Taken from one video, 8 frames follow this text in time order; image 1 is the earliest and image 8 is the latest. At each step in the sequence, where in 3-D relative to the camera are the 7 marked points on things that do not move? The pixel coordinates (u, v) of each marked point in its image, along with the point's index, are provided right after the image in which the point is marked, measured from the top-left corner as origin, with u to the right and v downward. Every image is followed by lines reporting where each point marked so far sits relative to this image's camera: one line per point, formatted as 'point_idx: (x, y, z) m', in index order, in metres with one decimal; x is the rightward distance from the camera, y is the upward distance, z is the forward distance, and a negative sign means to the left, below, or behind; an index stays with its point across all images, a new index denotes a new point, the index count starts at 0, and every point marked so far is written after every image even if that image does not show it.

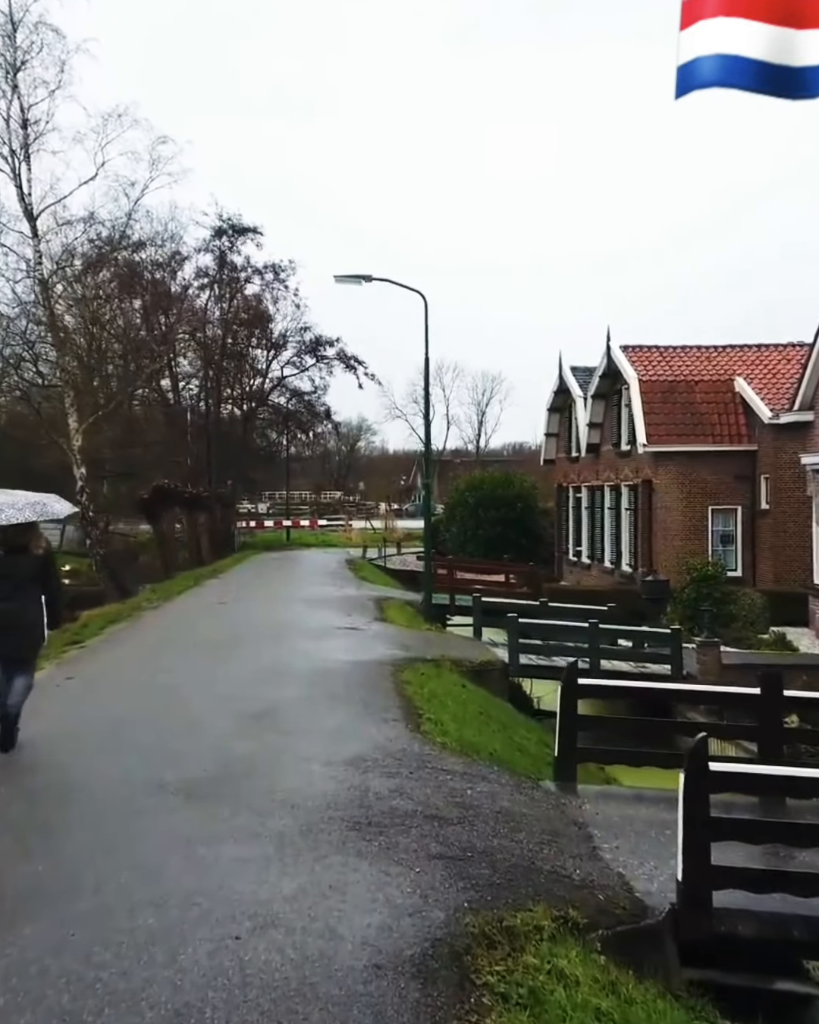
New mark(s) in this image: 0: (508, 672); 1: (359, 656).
0: (+1.4, -2.3, +13.3) m
1: (-0.7, -2.1, +13.2) m
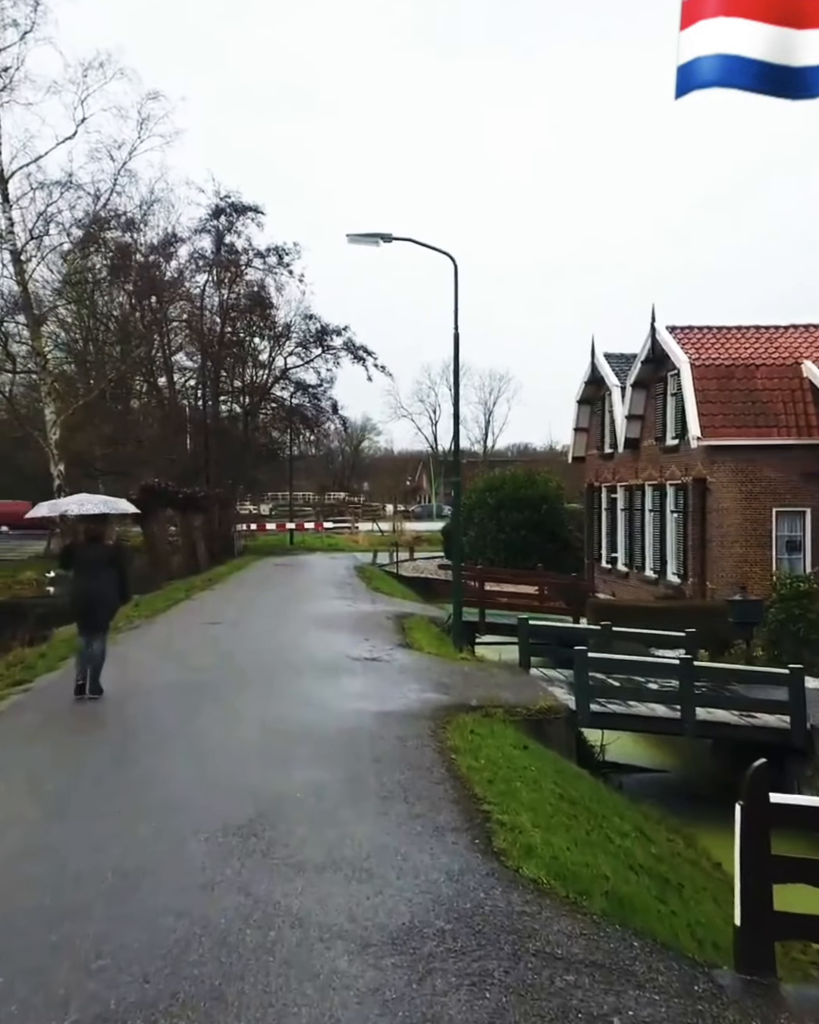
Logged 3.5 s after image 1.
0: (+1.9, -2.4, +10.4) m
1: (-0.3, -2.1, +10.3) m
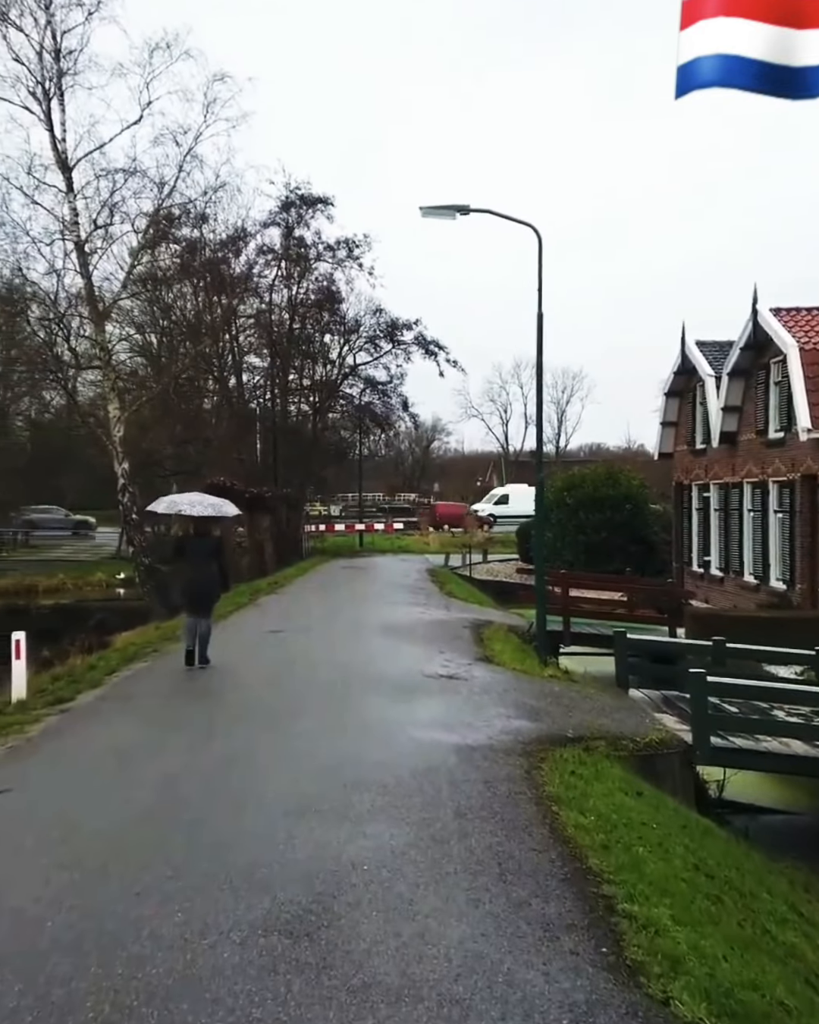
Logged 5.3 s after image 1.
0: (+2.7, -2.4, +8.8) m
1: (+0.5, -2.1, +8.8) m
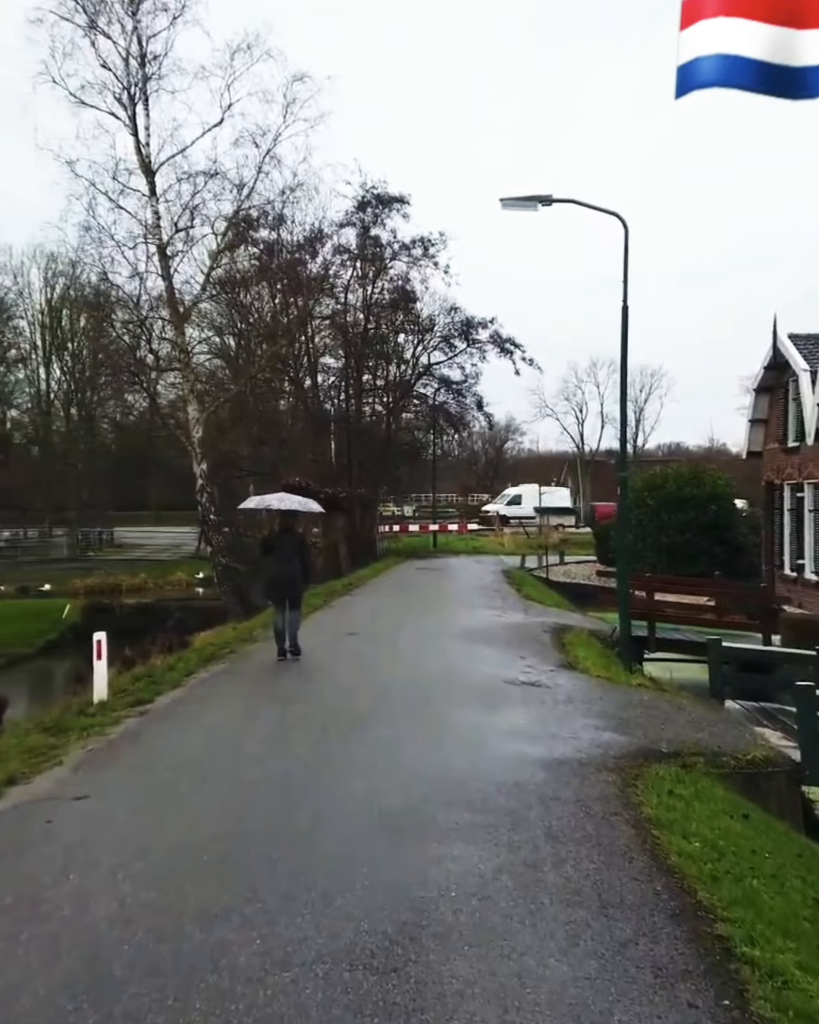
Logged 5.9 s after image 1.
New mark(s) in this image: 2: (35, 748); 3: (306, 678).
0: (+3.4, -2.4, +8.2) m
1: (+1.3, -2.1, +8.4) m
2: (-3.9, -2.5, +9.8) m
3: (-1.4, -2.2, +12.6) m
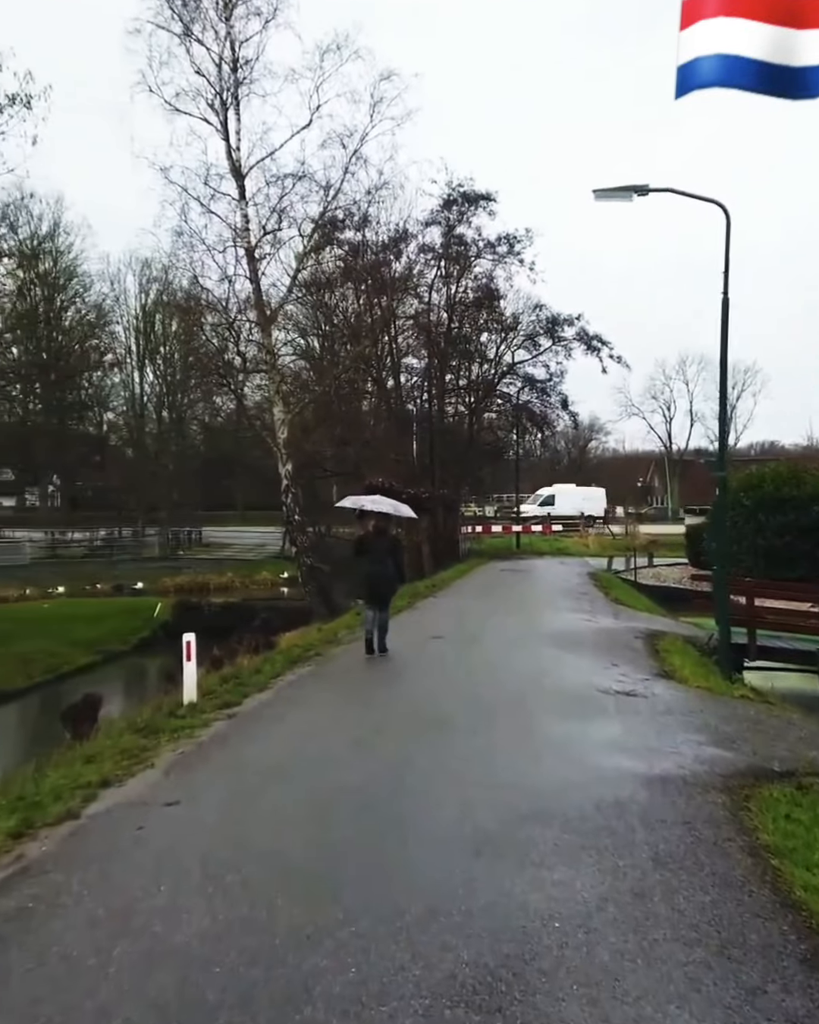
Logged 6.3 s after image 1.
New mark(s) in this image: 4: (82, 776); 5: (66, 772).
0: (+4.2, -2.4, +7.6) m
1: (+2.1, -2.1, +7.9) m
2: (-3.0, -2.5, +9.8) m
3: (-0.2, -2.3, +12.3) m
4: (-3.1, -2.5, +8.9) m
5: (-3.4, -2.6, +9.2) m
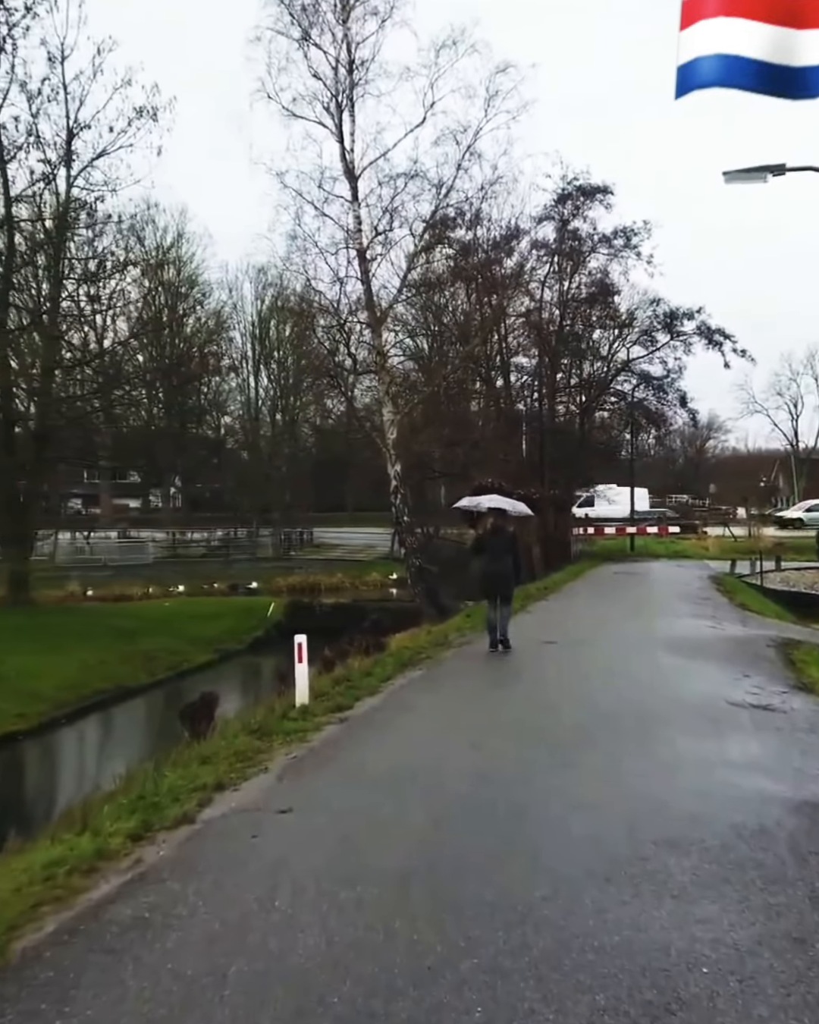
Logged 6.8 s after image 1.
0: (+5.1, -2.4, +6.7) m
1: (+3.1, -2.2, +7.3) m
2: (-1.8, -2.5, +9.8) m
3: (+1.2, -2.3, +12.0) m
4: (-2.0, -2.5, +8.9) m
5: (-2.3, -2.6, +9.2) m
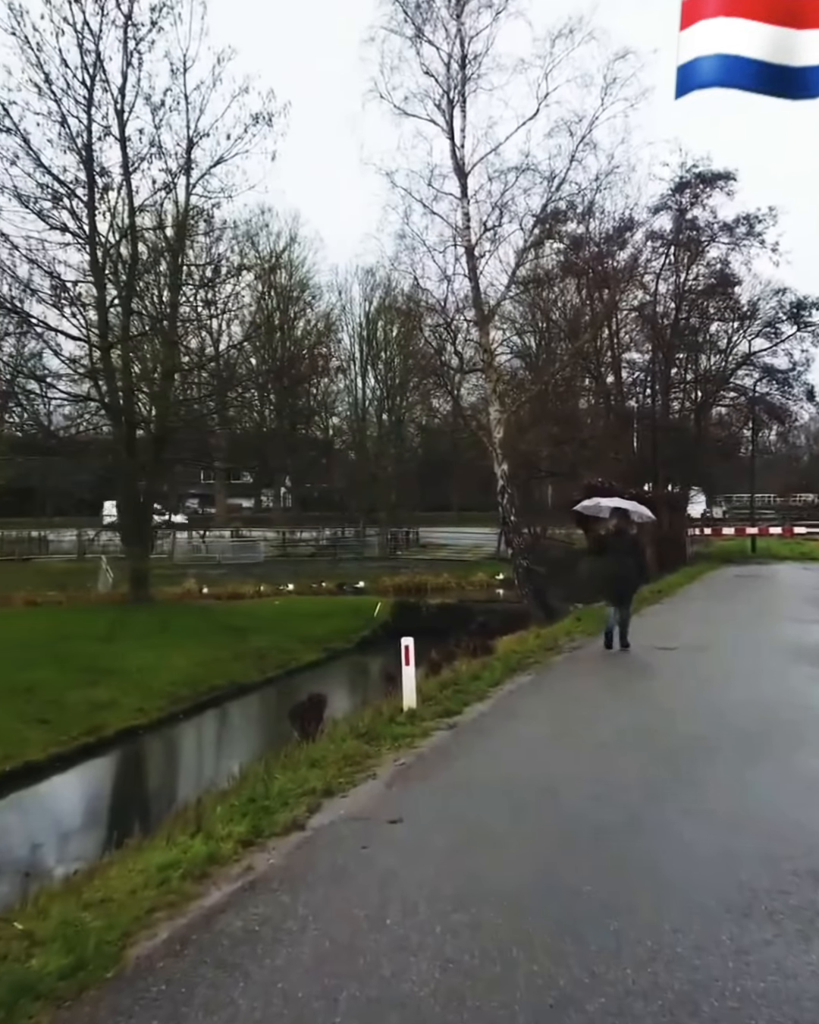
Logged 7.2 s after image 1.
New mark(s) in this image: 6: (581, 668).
0: (+5.9, -2.4, +5.8) m
1: (+3.9, -2.2, +6.7) m
2: (-0.6, -2.5, +9.7) m
3: (+2.6, -2.3, +11.5) m
4: (-1.0, -2.6, +8.8) m
5: (-1.2, -2.6, +9.2) m
6: (+2.6, -2.3, +14.0) m
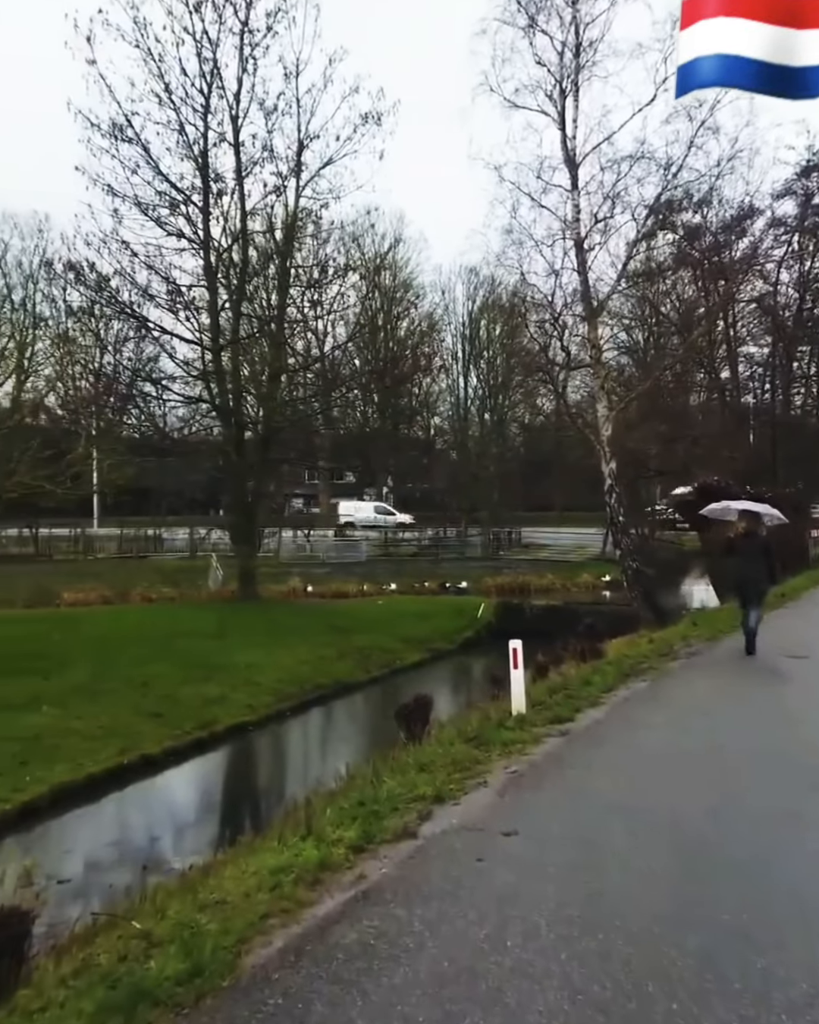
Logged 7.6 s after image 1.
0: (+6.6, -2.5, +4.9) m
1: (+4.7, -2.2, +6.0) m
2: (+0.5, -2.5, +9.5) m
3: (+4.0, -2.3, +10.9) m
4: (+0.1, -2.6, +8.6) m
5: (-0.1, -2.6, +9.0) m
6: (+4.2, -2.4, +13.4) m
